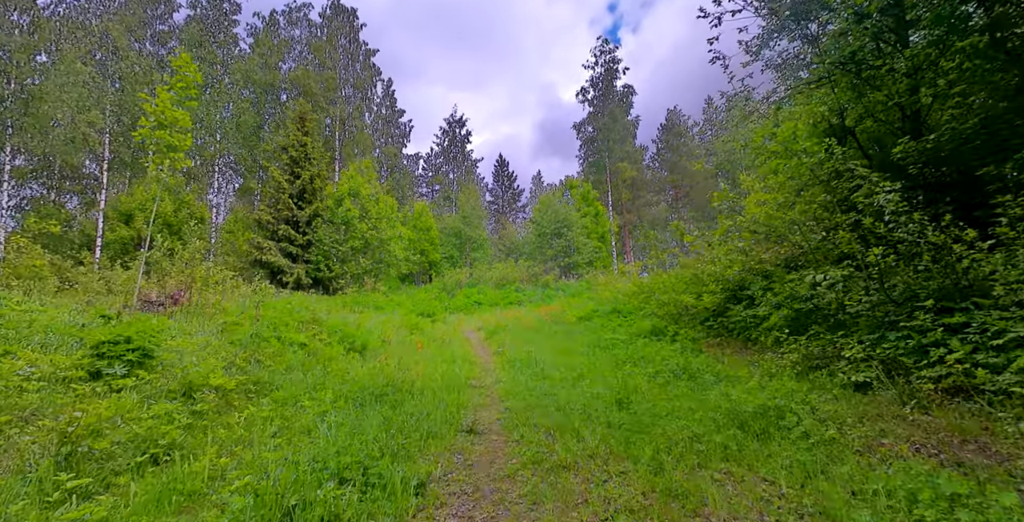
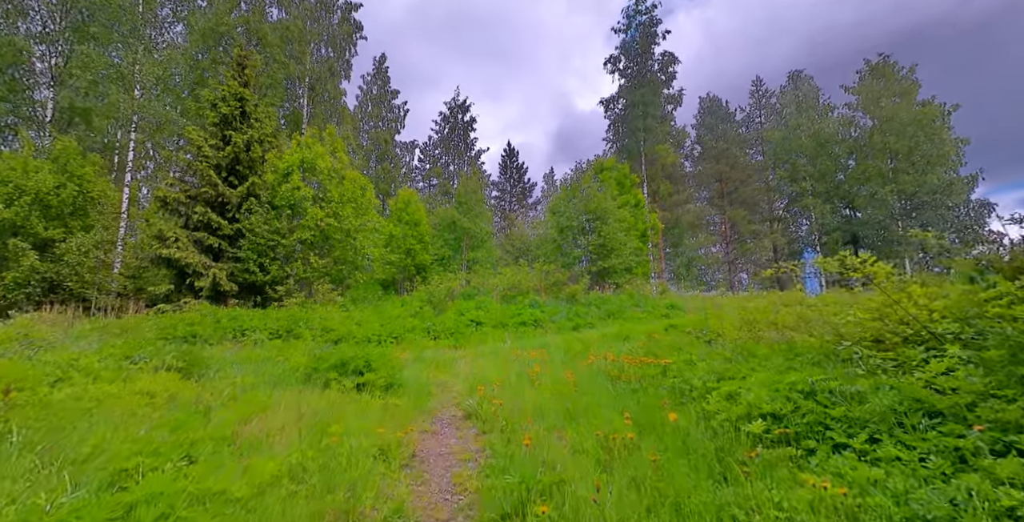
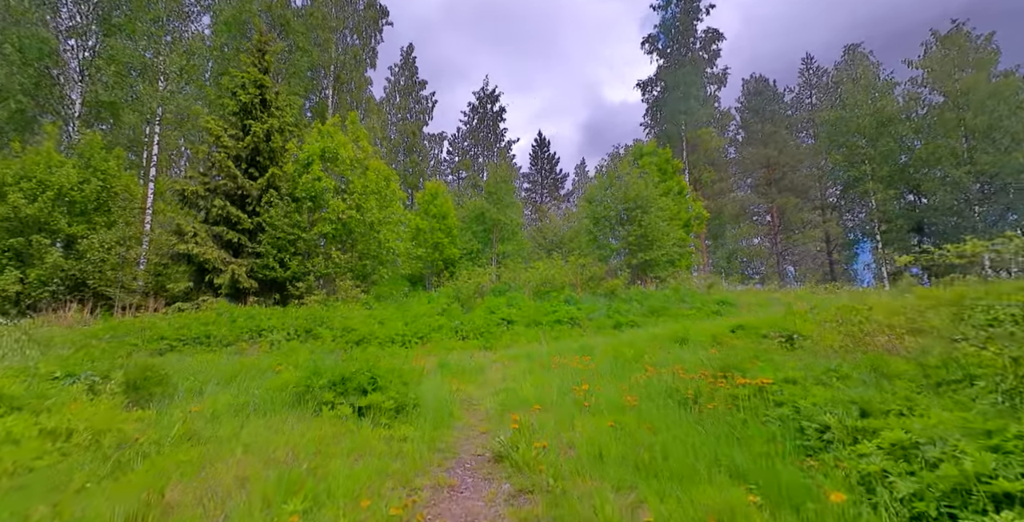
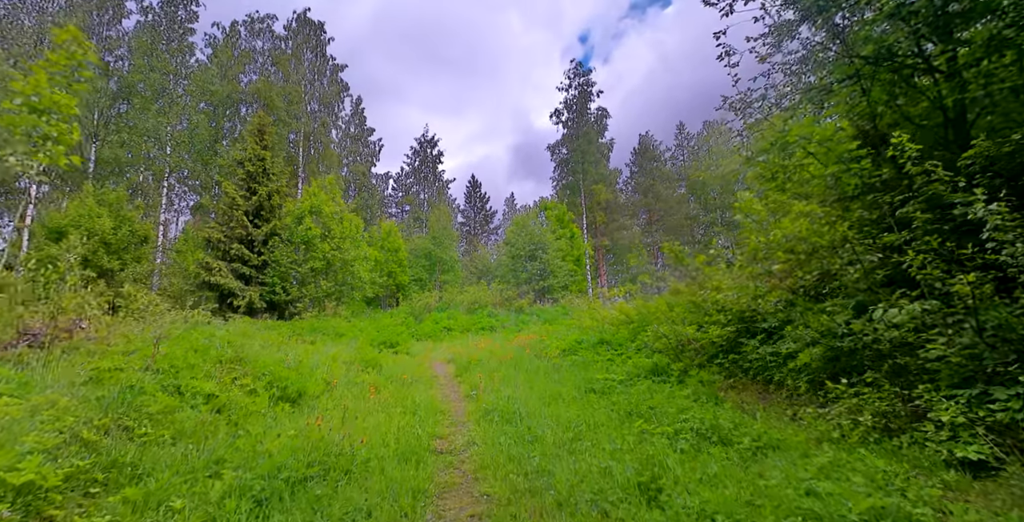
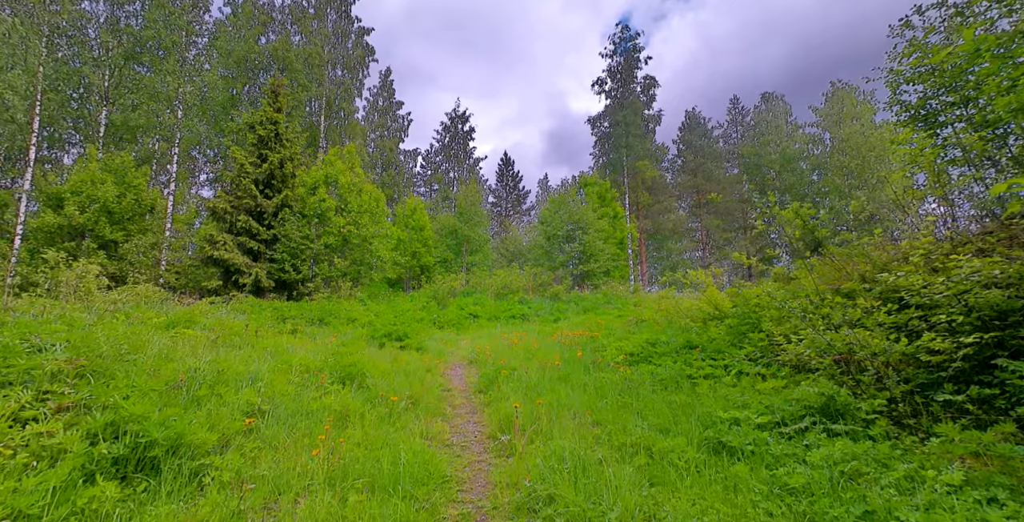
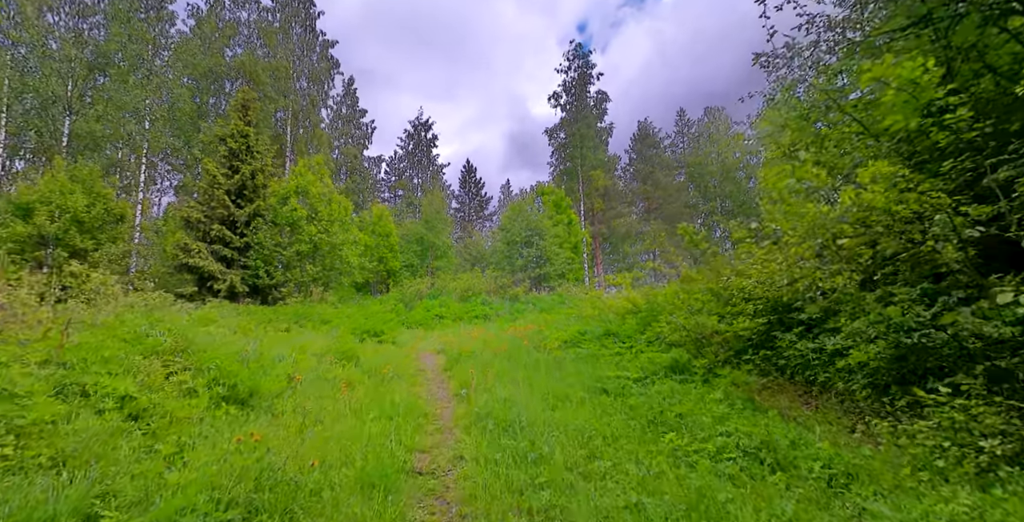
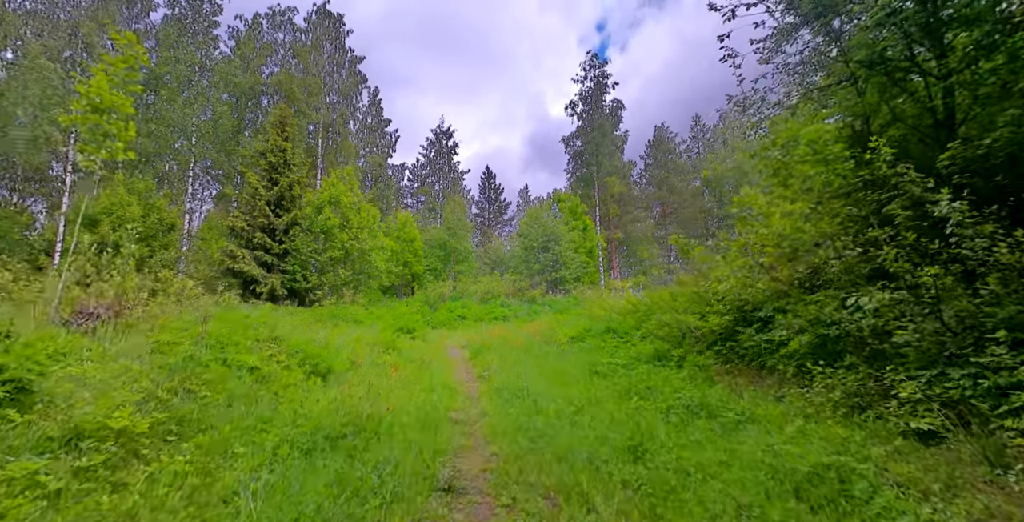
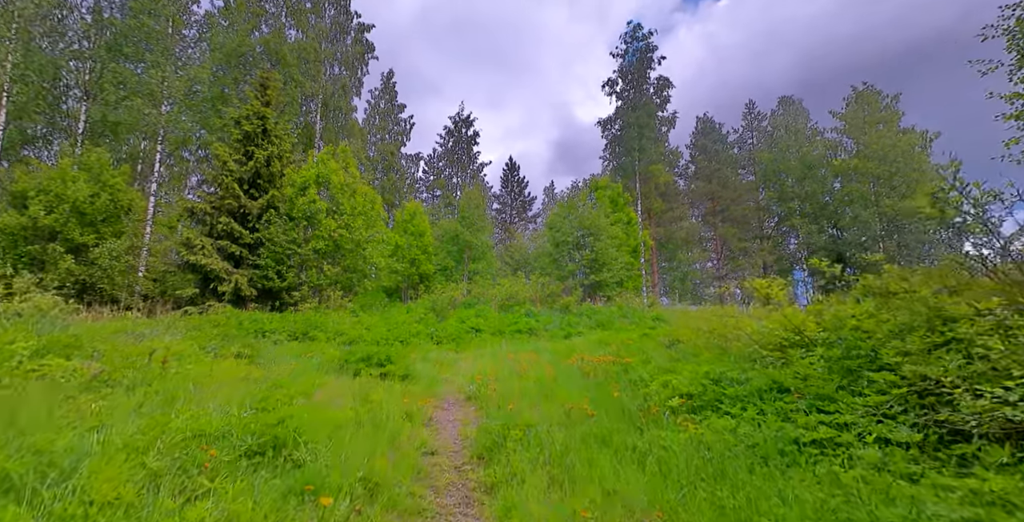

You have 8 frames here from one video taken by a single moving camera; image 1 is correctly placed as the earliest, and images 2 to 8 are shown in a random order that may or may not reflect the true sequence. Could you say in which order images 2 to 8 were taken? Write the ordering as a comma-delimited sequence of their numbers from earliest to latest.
7, 4, 6, 5, 8, 2, 3
